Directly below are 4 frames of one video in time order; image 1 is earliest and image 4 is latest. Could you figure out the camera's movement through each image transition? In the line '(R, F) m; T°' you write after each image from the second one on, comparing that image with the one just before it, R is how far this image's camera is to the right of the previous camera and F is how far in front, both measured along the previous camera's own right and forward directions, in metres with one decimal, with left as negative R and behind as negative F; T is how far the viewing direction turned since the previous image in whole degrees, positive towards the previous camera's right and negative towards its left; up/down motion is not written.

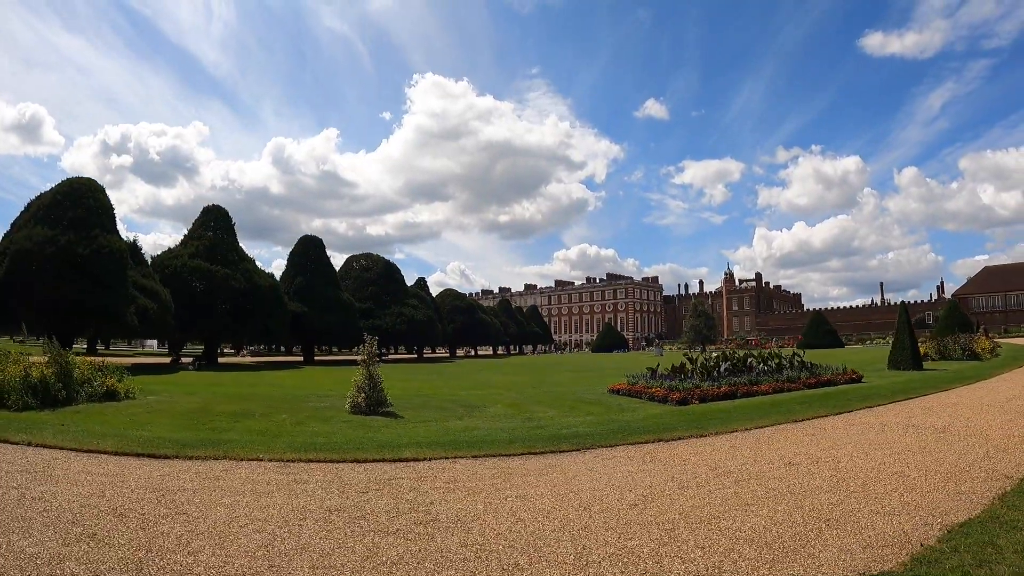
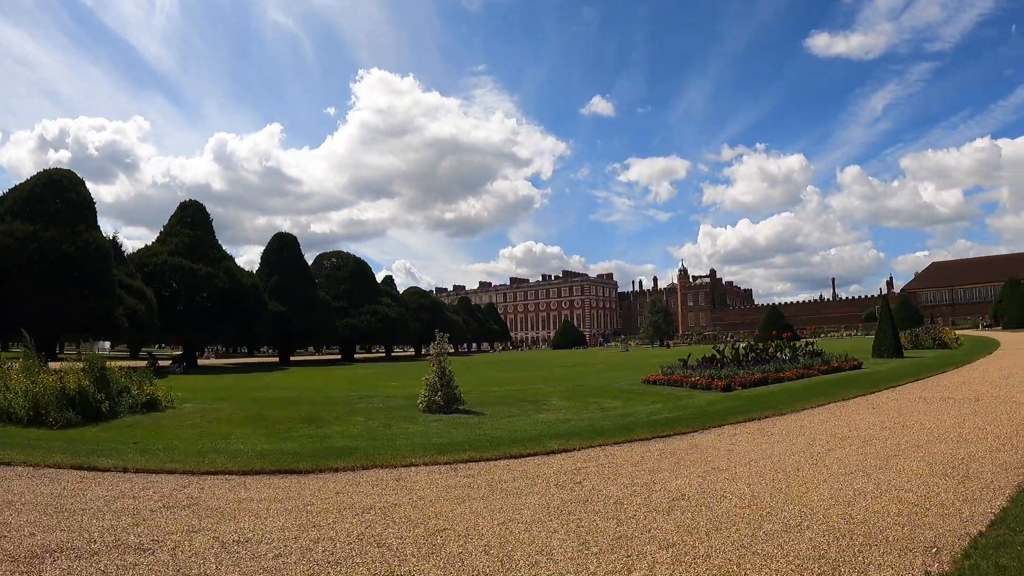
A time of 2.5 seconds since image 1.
(-2.5, +0.4) m; +5°
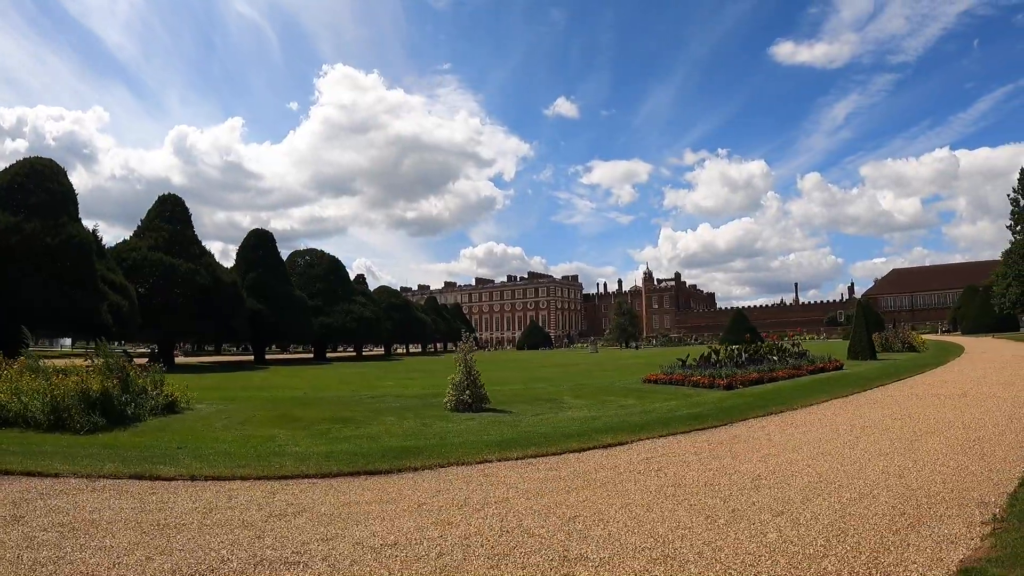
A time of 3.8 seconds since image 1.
(-1.3, -0.2) m; +3°
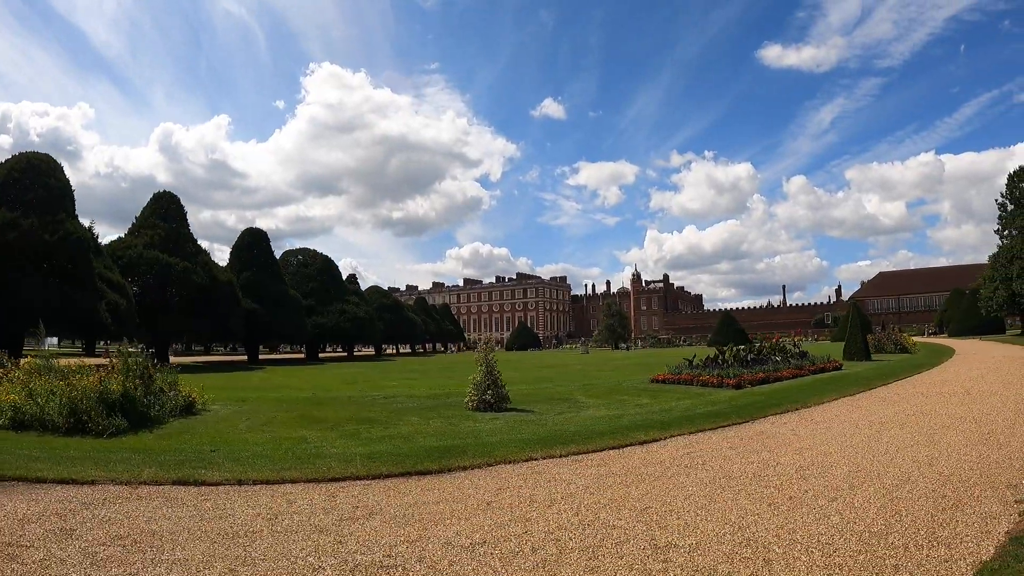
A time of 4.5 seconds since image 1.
(-0.7, 0.0) m; +1°
